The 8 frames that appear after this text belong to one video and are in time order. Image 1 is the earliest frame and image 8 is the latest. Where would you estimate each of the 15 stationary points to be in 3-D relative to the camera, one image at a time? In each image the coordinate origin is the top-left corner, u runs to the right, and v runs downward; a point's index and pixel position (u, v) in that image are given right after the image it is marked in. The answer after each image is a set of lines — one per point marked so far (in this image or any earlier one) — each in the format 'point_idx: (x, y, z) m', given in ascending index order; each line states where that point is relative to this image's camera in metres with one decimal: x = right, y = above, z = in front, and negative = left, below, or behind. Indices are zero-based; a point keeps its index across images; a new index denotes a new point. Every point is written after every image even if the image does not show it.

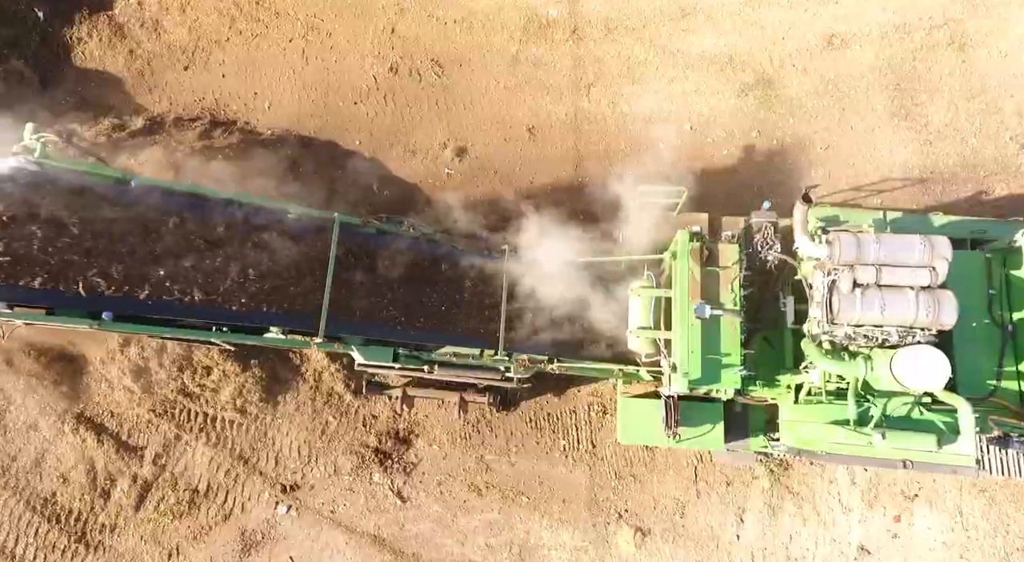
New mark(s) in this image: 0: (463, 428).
0: (-0.6, -1.9, +9.9) m
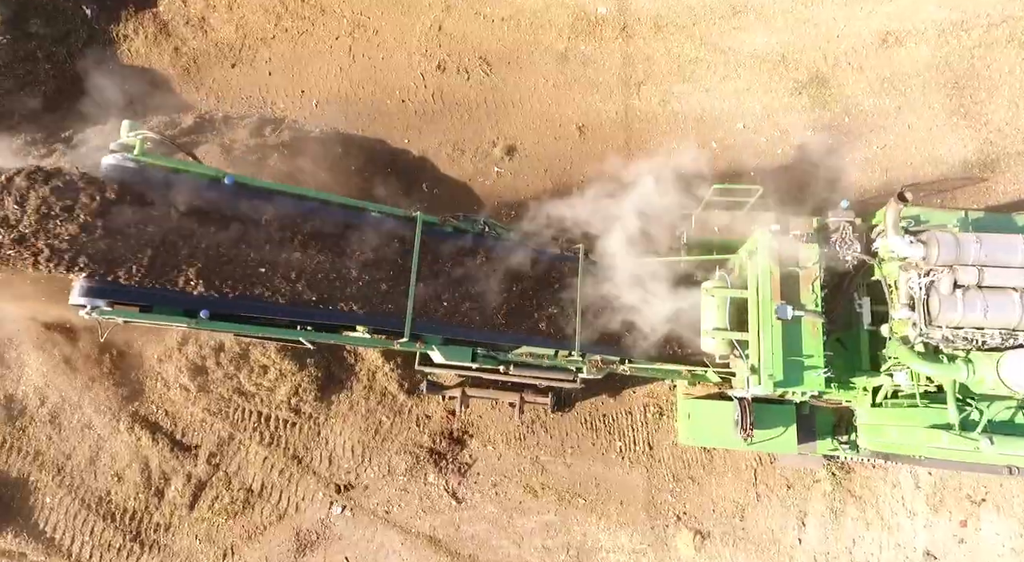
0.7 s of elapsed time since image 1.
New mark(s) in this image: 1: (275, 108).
0: (+0.1, -1.9, +9.8) m
1: (-3.5, +2.6, +11.6) m
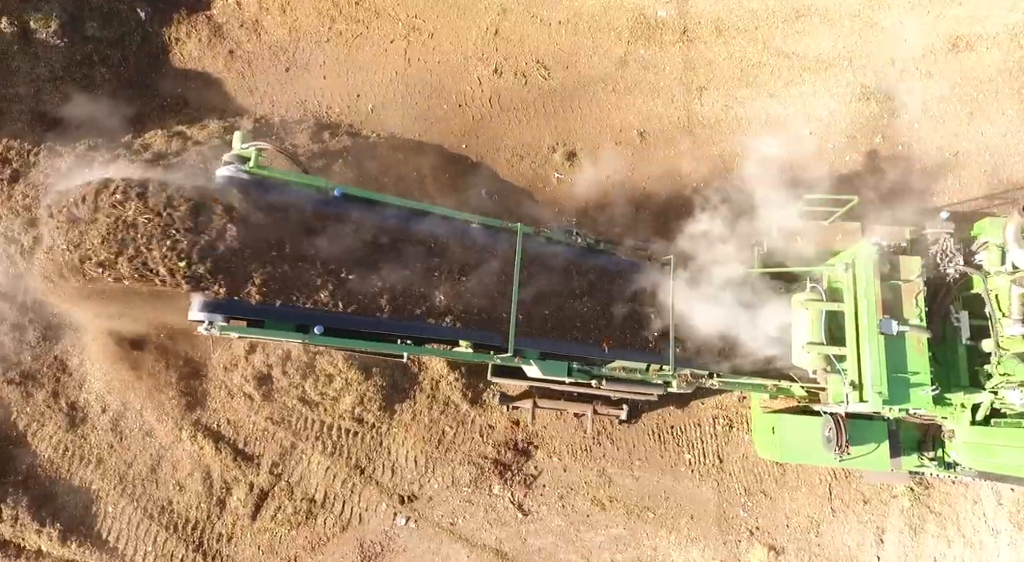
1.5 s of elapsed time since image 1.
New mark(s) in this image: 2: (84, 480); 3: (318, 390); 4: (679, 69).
0: (+0.9, -2.0, +9.6) m
1: (-2.7, +2.5, +11.5) m
2: (-5.2, -2.4, +9.5) m
3: (-2.3, -1.3, +9.5) m
4: (+2.4, +3.0, +11.3) m
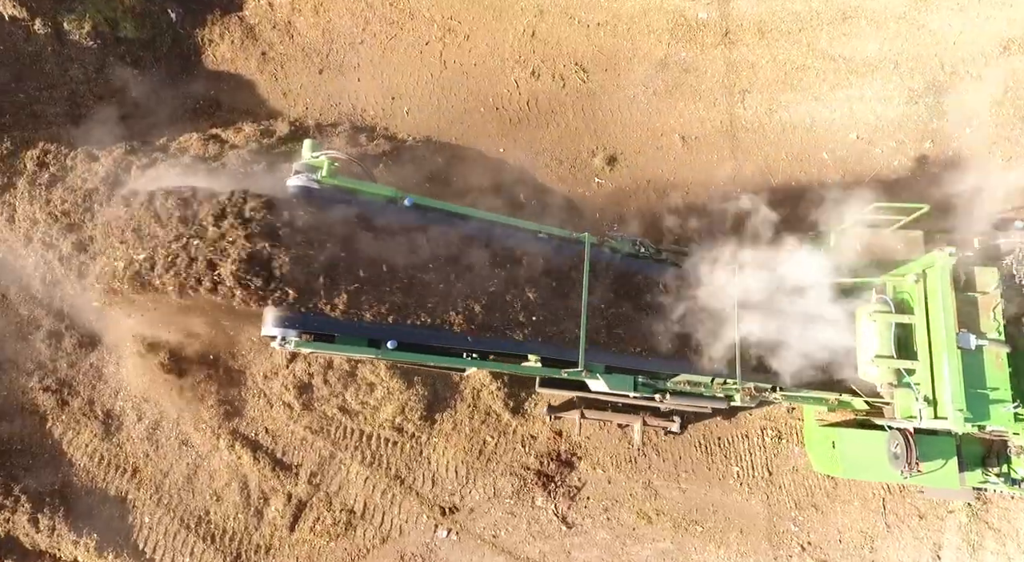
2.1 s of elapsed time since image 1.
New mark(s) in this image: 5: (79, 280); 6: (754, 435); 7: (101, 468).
0: (+1.4, -2.1, +9.4) m
1: (-2.1, +2.4, +11.3) m
2: (-4.7, -2.5, +9.3) m
3: (-1.8, -1.4, +9.3) m
4: (+2.9, +2.9, +11.0) m
5: (-5.1, 0.0, +9.3) m
6: (+2.9, -1.8, +9.3) m
7: (-4.9, -2.2, +9.3) m
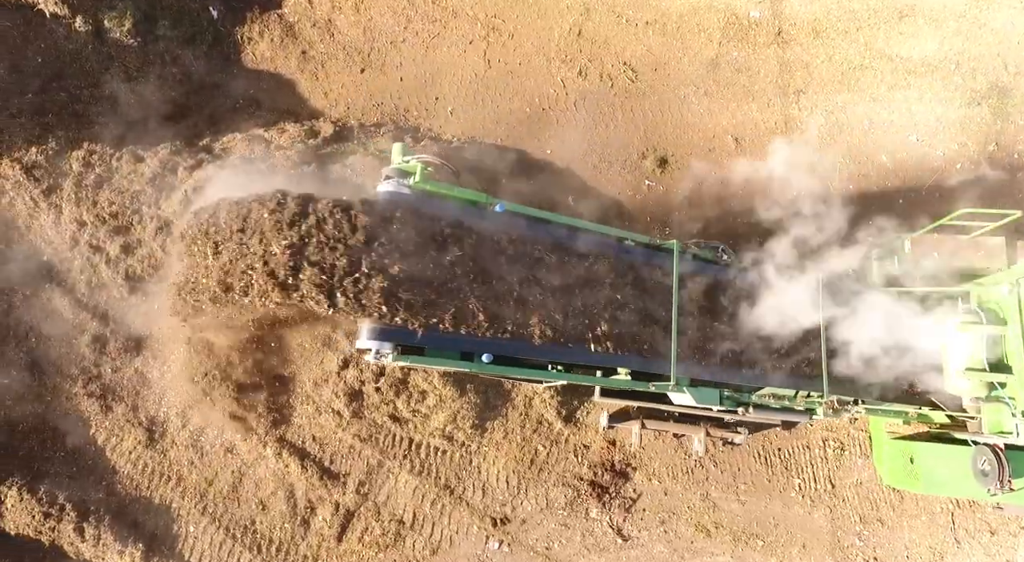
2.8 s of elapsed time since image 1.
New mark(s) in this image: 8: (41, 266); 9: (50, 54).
0: (+2.0, -2.1, +9.2) m
1: (-1.5, +2.3, +11.0) m
2: (-4.0, -2.5, +9.1) m
3: (-1.2, -1.5, +9.1) m
4: (+3.6, +2.9, +10.8) m
5: (-4.5, 0.0, +9.0) m
6: (+3.5, -1.9, +9.0) m
7: (-4.3, -2.3, +9.1) m
8: (-5.5, +0.2, +9.1) m
9: (-5.9, +2.9, +9.9) m
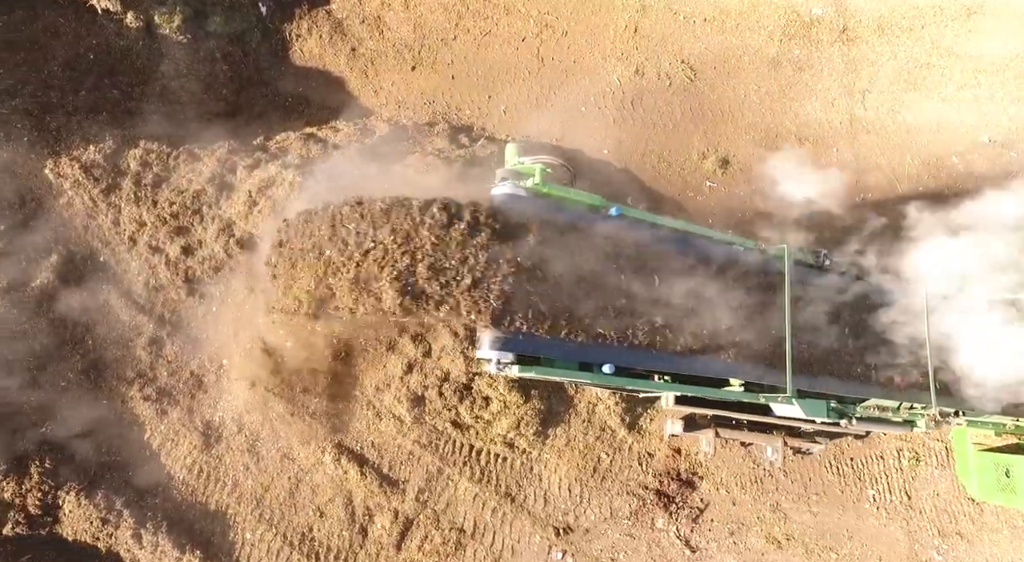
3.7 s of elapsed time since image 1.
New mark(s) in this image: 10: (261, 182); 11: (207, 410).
0: (+2.8, -2.2, +8.9) m
1: (-0.7, +2.3, +10.8) m
2: (-3.3, -2.5, +8.9) m
3: (-0.5, -1.5, +8.9) m
4: (+4.4, +2.8, +10.5) m
5: (-3.7, -0.1, +8.9) m
6: (+4.2, -2.0, +8.8) m
7: (-3.5, -2.3, +8.9) m
8: (-4.7, +0.2, +8.9) m
9: (-5.1, +2.9, +9.8) m
10: (-2.8, +1.1, +8.9) m
11: (-3.5, -1.5, +9.0) m
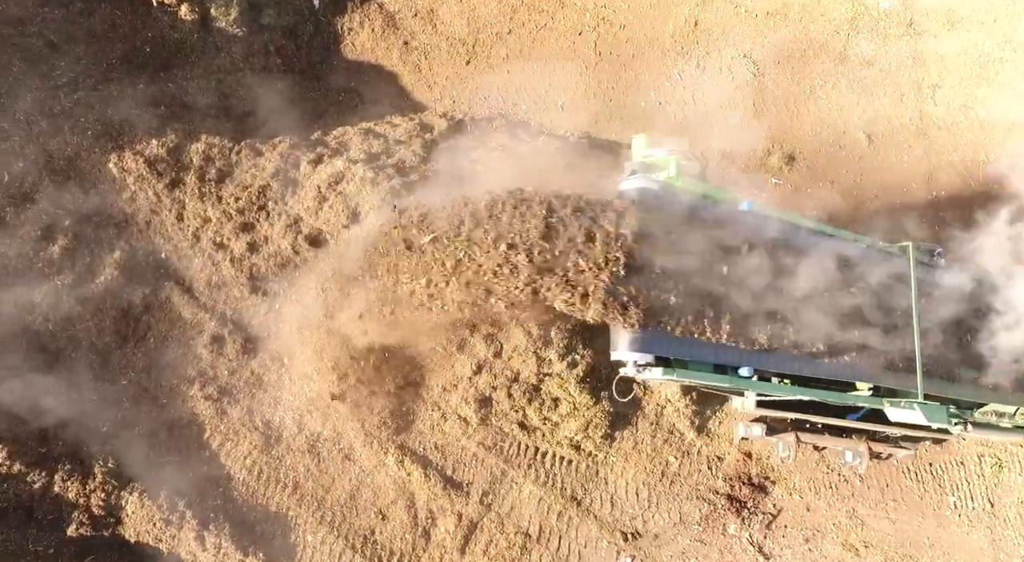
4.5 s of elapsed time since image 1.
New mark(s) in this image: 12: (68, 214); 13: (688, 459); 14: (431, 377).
0: (+3.5, -2.2, +8.6) m
1: (+0.1, +2.3, +10.6) m
2: (-2.6, -2.5, +8.7) m
3: (+0.3, -1.5, +8.7) m
4: (+5.2, +2.8, +10.2) m
5: (-3.0, 0.0, +8.7) m
6: (+5.0, -2.0, +8.5) m
7: (-2.8, -2.2, +8.7) m
8: (-4.0, +0.2, +8.8) m
9: (-4.4, +2.9, +9.6) m
10: (-2.0, +1.1, +8.7) m
11: (-2.7, -1.4, +8.8) m
12: (-4.9, +0.7, +8.7) m
13: (+2.0, -2.0, +8.8) m
14: (-1.0, -1.1, +8.8) m
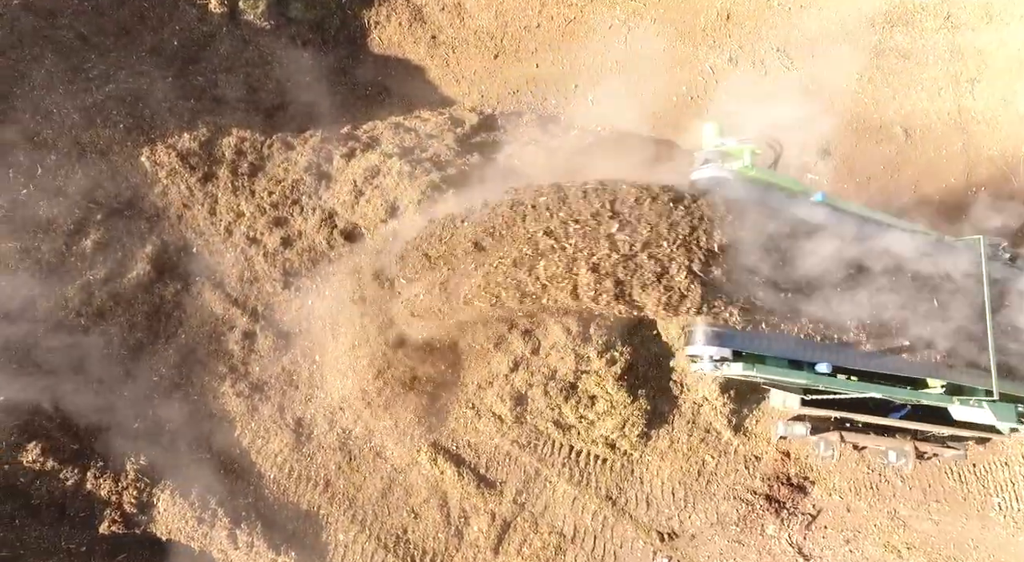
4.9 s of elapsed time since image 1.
0: (+3.9, -2.1, +8.5) m
1: (+0.5, +2.4, +10.5) m
2: (-2.2, -2.5, +8.6) m
3: (+0.7, -1.4, +8.5) m
4: (+5.6, +2.9, +10.0) m
5: (-2.6, 0.0, +8.6) m
6: (+5.4, -1.9, +8.3) m
7: (-2.4, -2.2, +8.6) m
8: (-3.6, +0.3, +8.7) m
9: (-4.0, +3.0, +9.5) m
10: (-1.6, +1.2, +8.6) m
11: (-2.3, -1.4, +8.7) m
12: (-4.5, +0.8, +8.6) m
13: (+2.4, -2.0, +8.7) m
14: (-0.6, -1.0, +8.6) m
